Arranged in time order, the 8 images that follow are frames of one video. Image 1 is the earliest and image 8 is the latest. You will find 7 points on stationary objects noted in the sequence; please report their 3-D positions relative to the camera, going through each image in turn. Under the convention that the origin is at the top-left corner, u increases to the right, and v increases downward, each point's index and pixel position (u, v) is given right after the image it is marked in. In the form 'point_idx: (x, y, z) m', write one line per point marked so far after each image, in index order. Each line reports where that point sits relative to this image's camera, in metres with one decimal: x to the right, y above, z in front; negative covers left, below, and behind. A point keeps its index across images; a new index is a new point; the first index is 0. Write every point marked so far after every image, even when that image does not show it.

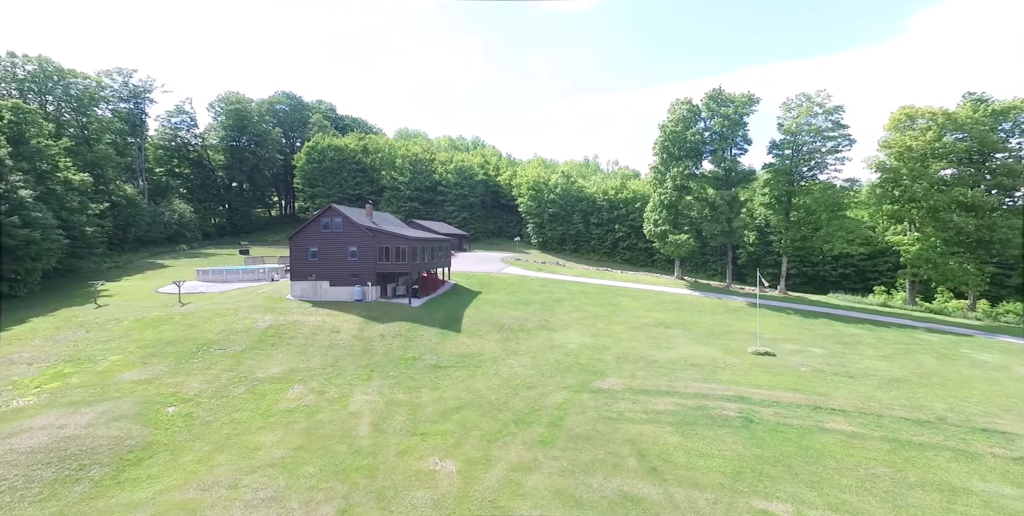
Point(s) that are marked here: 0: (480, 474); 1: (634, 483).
0: (-0.8, -5.5, +11.6) m
1: (+3.0, -5.5, +11.2) m
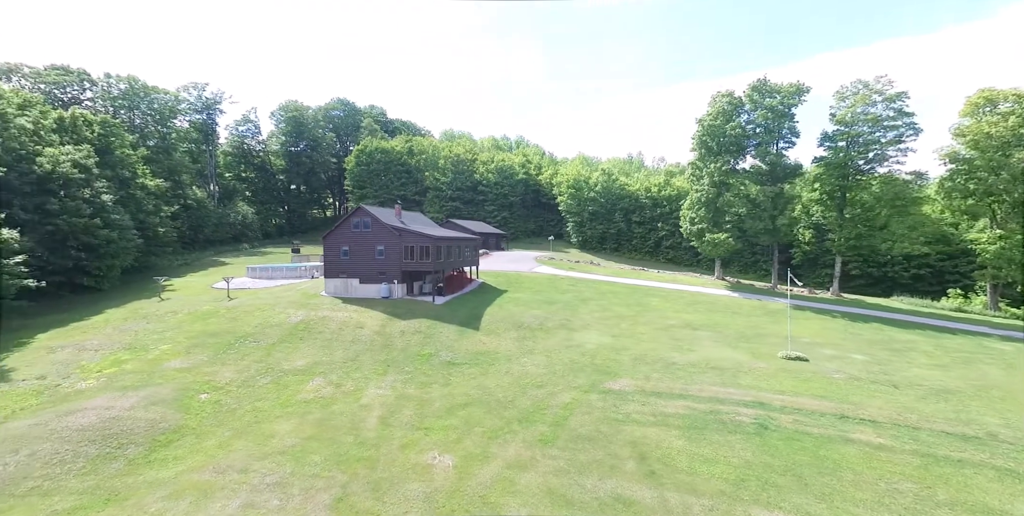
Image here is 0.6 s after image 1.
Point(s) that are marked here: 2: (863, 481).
0: (-0.9, -5.5, +11.7) m
1: (+2.8, -5.5, +10.9) m
2: (+8.1, -5.1, +10.7) m
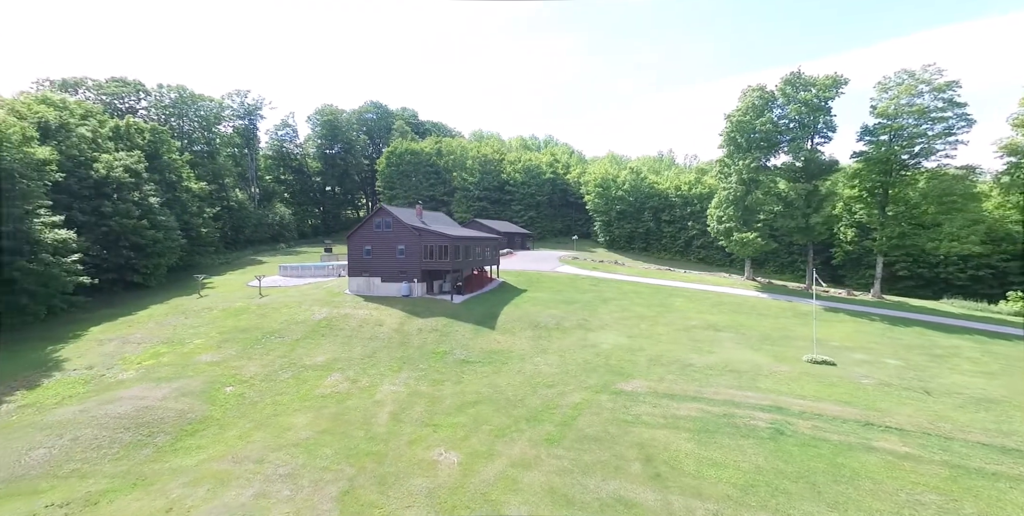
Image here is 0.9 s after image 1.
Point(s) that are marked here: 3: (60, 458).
0: (-0.8, -5.4, +11.8) m
1: (+2.8, -5.4, +10.8) m
2: (+8.1, -5.1, +10.2) m
3: (-13.3, -5.9, +13.4) m
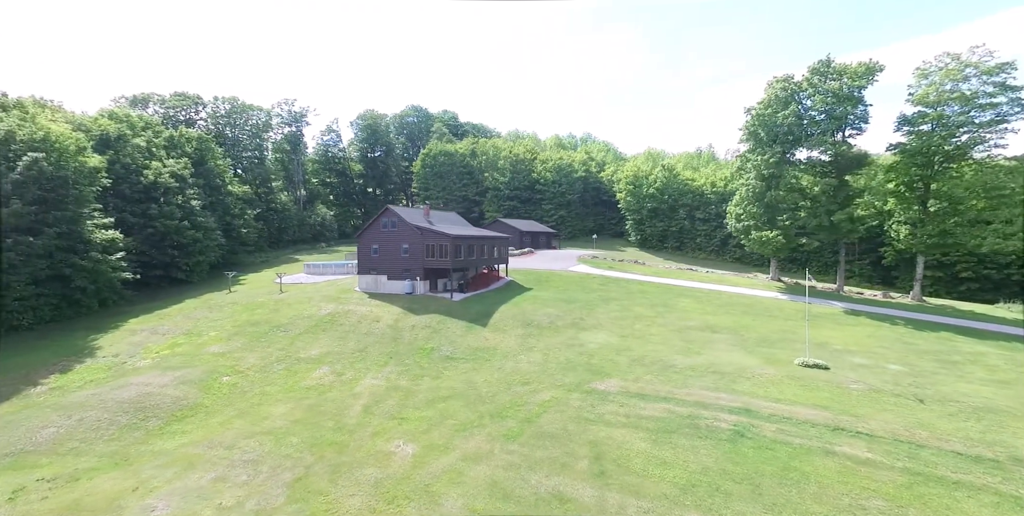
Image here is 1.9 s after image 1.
0: (-2.1, -5.3, +12.0) m
1: (+1.4, -5.3, +10.7) m
2: (+6.6, -5.0, +9.7) m
3: (-14.4, -5.8, +14.6) m
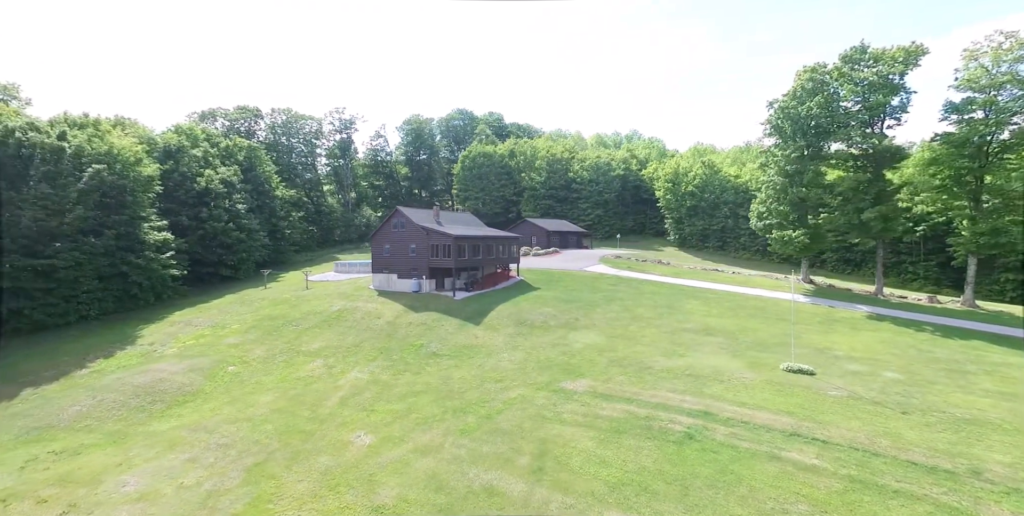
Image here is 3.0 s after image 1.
0: (-3.6, -5.3, +12.5) m
1: (-0.1, -5.3, +10.8) m
2: (+4.9, -5.0, +9.3) m
3: (-15.5, -5.7, +16.4) m
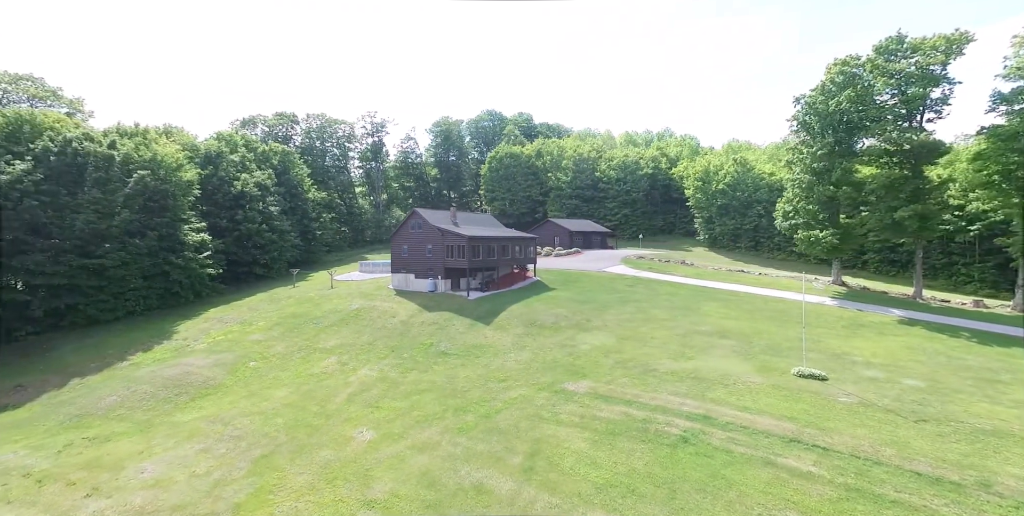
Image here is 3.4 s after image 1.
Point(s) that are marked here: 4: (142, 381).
0: (-3.7, -5.3, +12.9) m
1: (-0.4, -5.4, +11.0) m
2: (+4.6, -5.0, +9.1) m
3: (-15.3, -5.8, +17.5) m
4: (-16.3, -5.4, +19.9) m
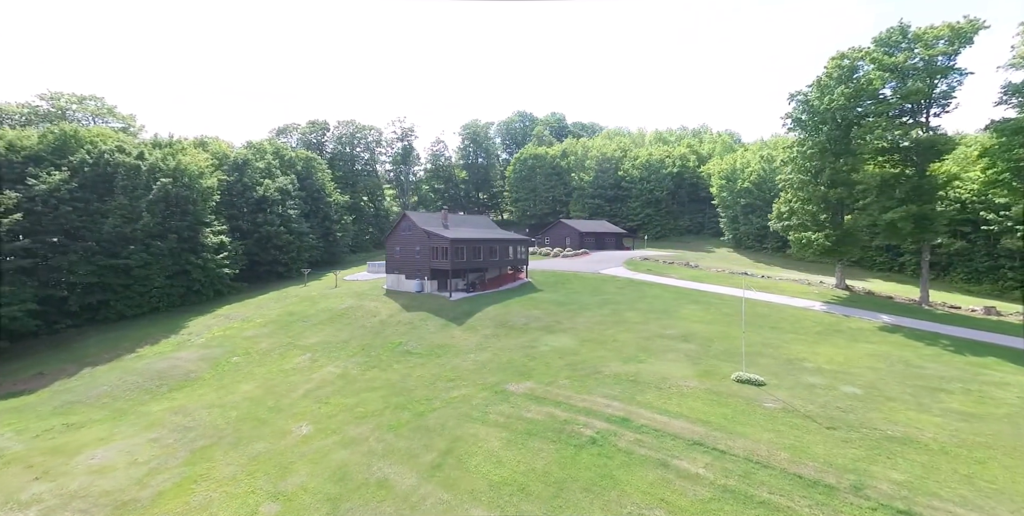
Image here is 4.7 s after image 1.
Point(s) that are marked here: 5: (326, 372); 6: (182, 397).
0: (-5.9, -5.4, +13.6) m
1: (-2.7, -5.5, +11.5) m
2: (+2.1, -5.2, +9.3) m
3: (-17.2, -5.8, +19.0) m
4: (-18.0, -5.5, +21.5) m
5: (-7.9, -4.8, +19.3) m
6: (-13.3, -5.6, +18.3) m
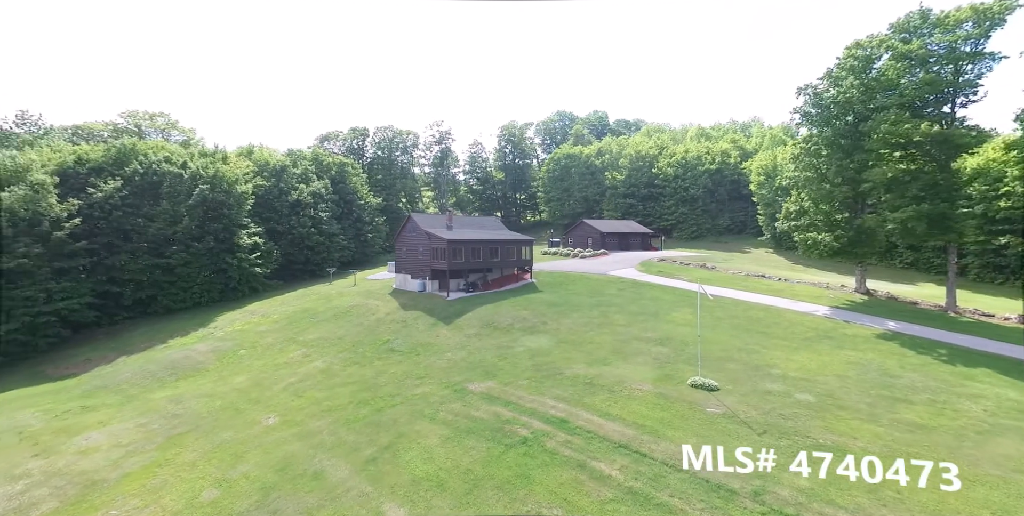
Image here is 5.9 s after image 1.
0: (-7.5, -5.5, +14.6) m
1: (-4.5, -5.5, +12.2) m
2: (+0.1, -5.3, +9.6) m
3: (-18.3, -5.9, +21.0) m
4: (-18.8, -5.5, +23.5) m
5: (-9.0, -4.9, +20.4) m
6: (-14.4, -5.7, +19.9) m
